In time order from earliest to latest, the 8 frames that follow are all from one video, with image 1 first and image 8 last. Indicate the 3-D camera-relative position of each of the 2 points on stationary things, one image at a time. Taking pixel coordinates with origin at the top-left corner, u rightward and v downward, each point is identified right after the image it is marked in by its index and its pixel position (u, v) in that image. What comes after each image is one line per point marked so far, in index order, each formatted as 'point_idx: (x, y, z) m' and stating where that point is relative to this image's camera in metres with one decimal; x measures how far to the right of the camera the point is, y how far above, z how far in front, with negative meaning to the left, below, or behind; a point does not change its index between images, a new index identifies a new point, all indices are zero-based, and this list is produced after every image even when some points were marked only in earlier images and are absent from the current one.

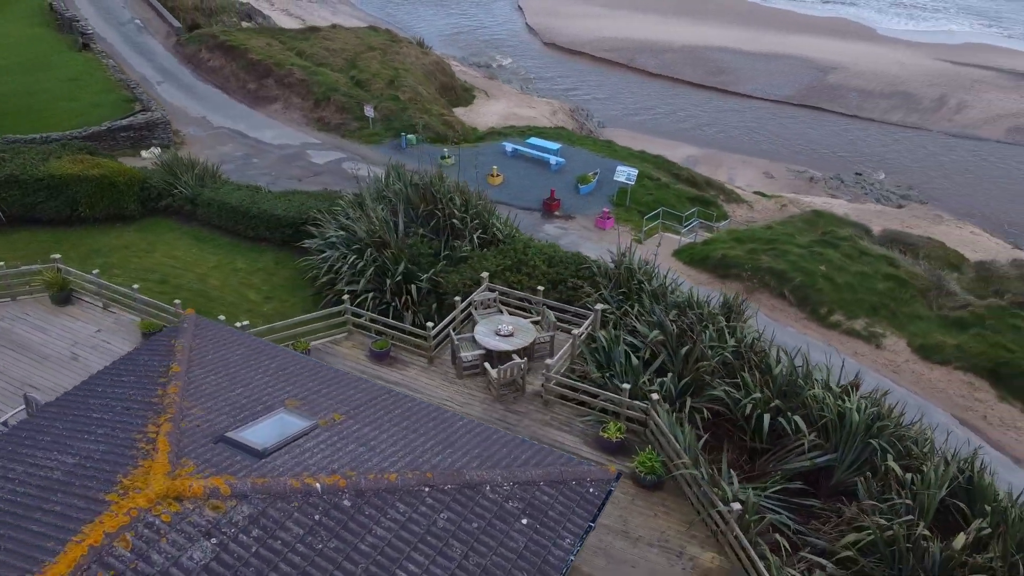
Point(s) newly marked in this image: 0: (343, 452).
0: (-1.9, -1.8, +9.3) m
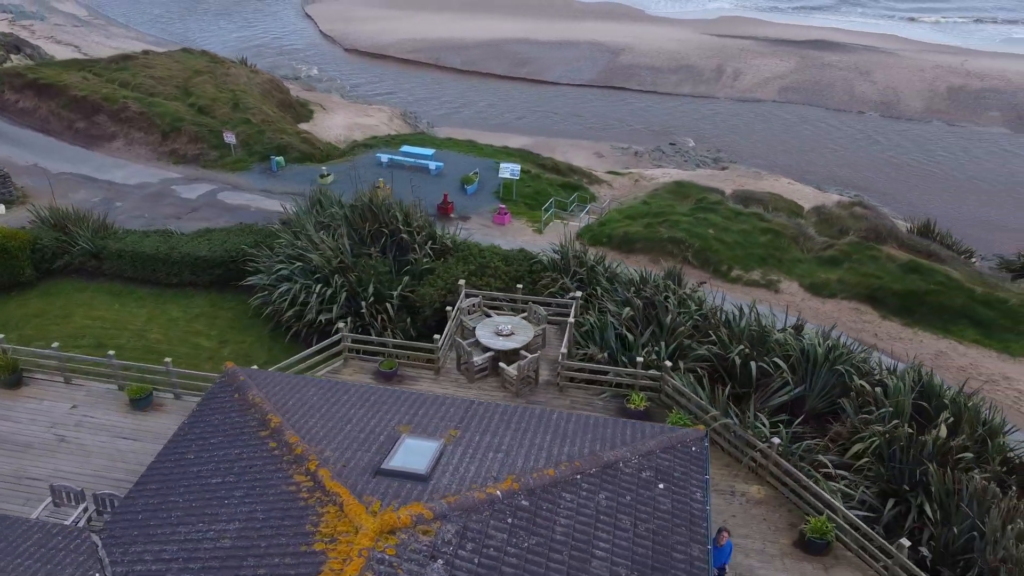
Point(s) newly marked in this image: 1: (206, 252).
0: (-0.3, -2.1, +9.9) m
1: (-7.2, +0.8, +19.2) m
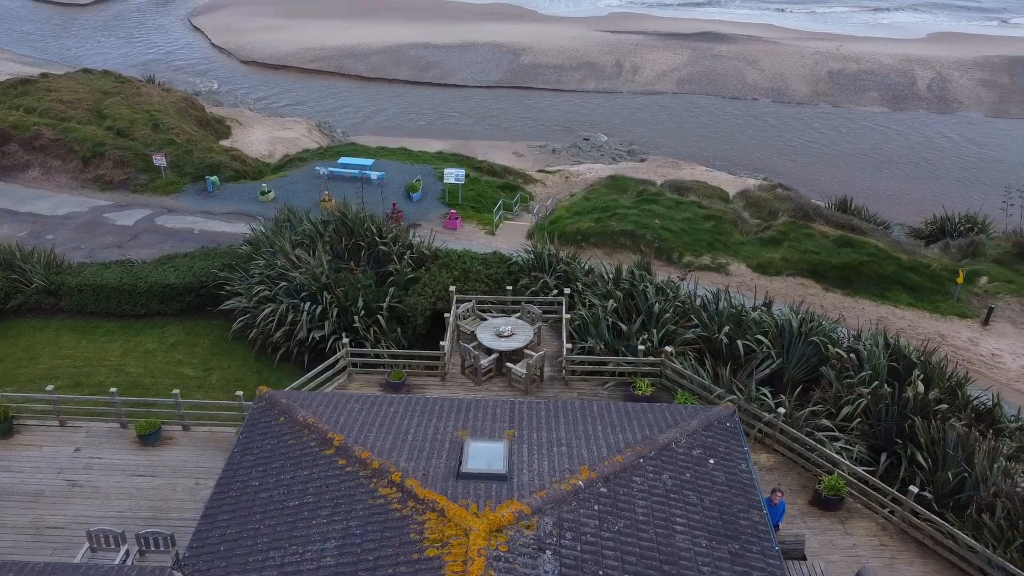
0: (+0.6, -2.1, +10.4) m
1: (-7.7, +0.2, +18.7) m
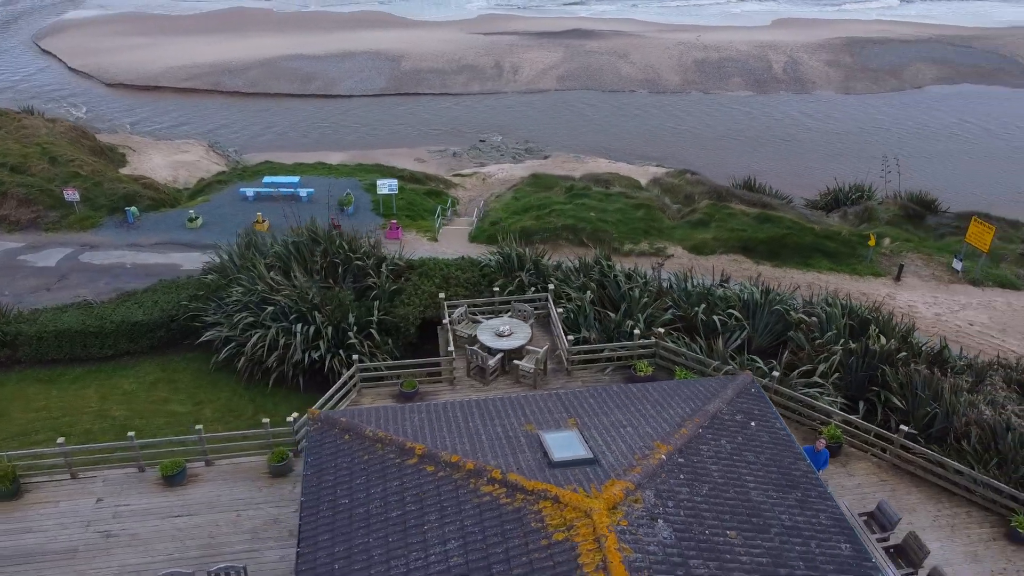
0: (+1.6, -2.0, +11.2) m
1: (-8.2, -0.6, +18.1) m
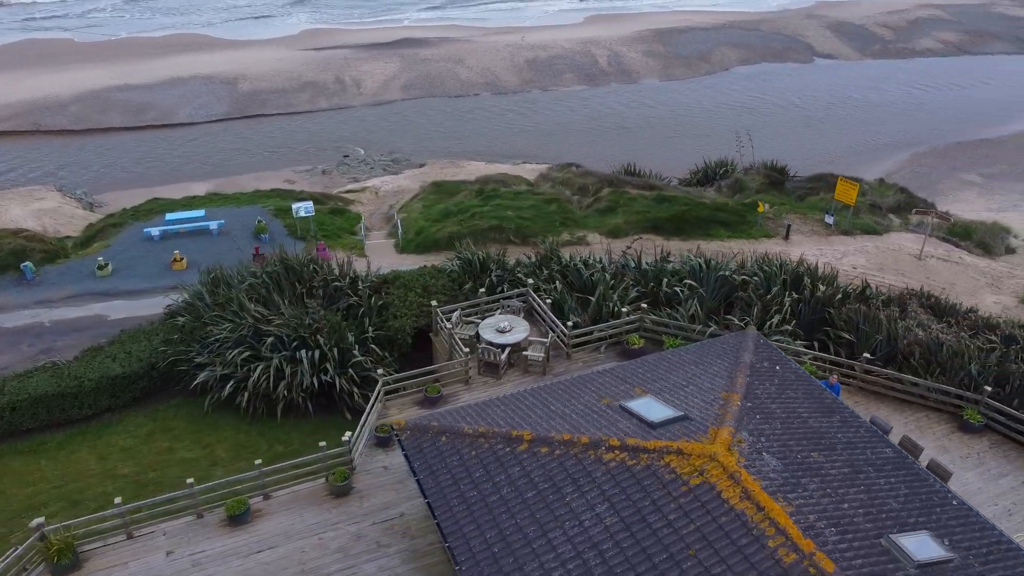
0: (+2.8, -1.6, +12.8) m
1: (-8.3, -1.7, +17.4) m
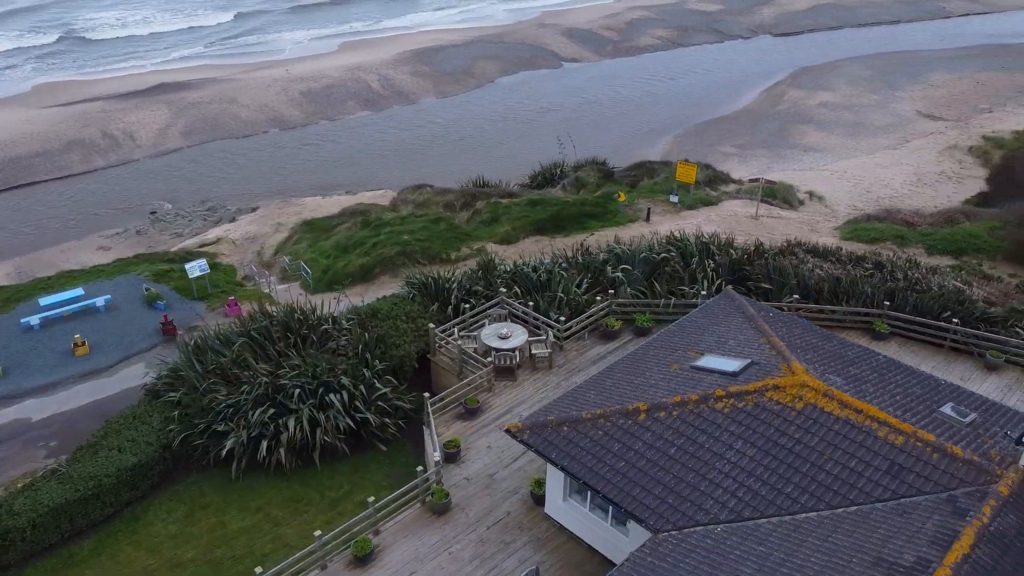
0: (+4.2, -1.1, +15.5) m
1: (-7.5, -3.4, +16.3) m
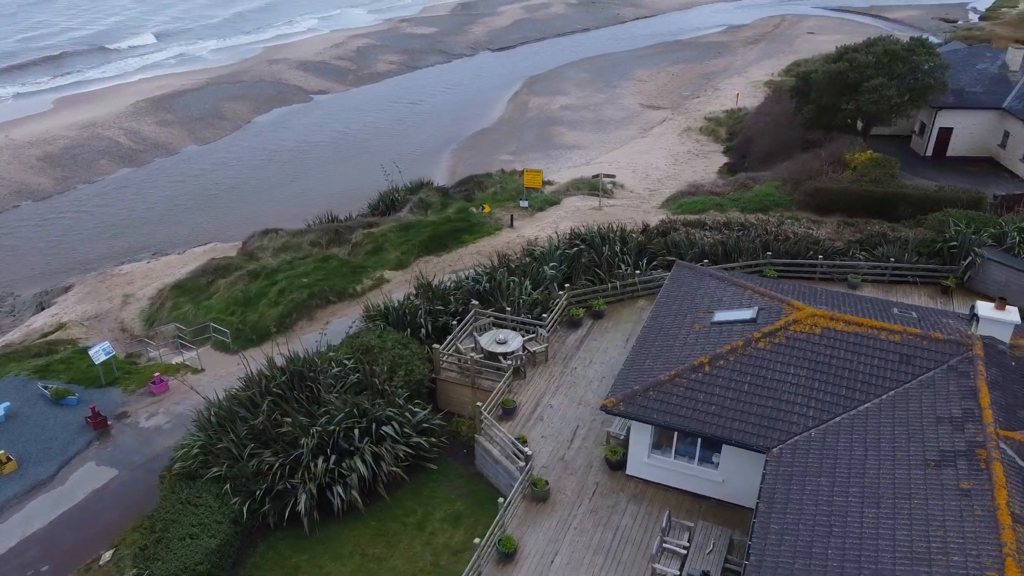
0: (+5.0, -0.3, +18.8) m
1: (-5.7, -4.8, +15.6) m
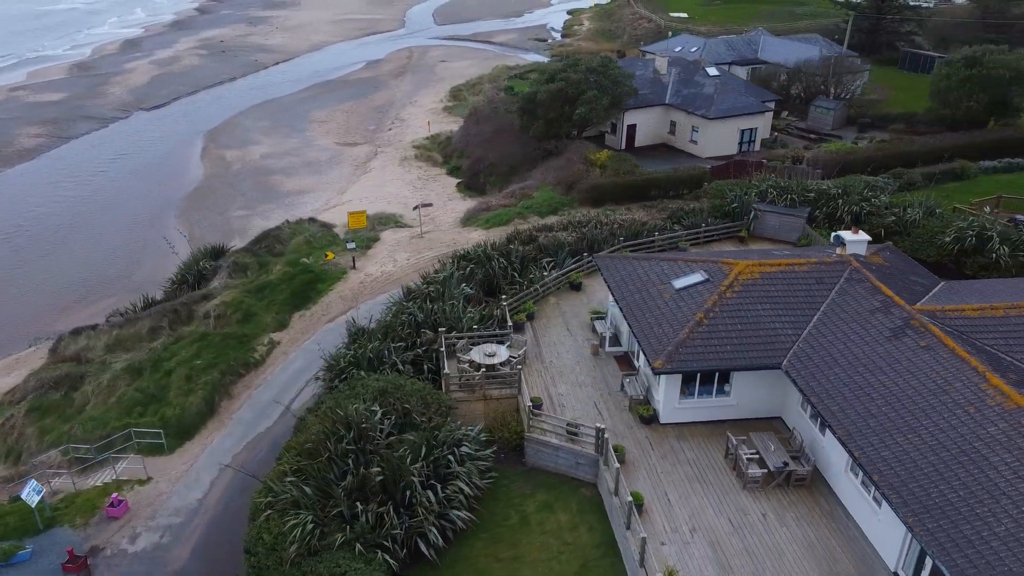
0: (+4.5, +0.5, +23.4) m
1: (-2.4, -5.9, +15.9) m
